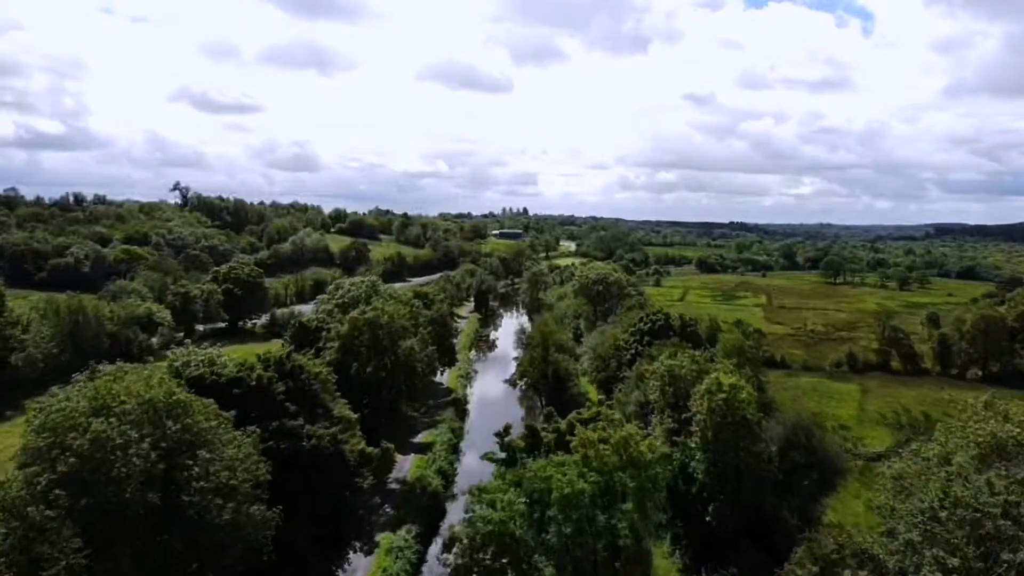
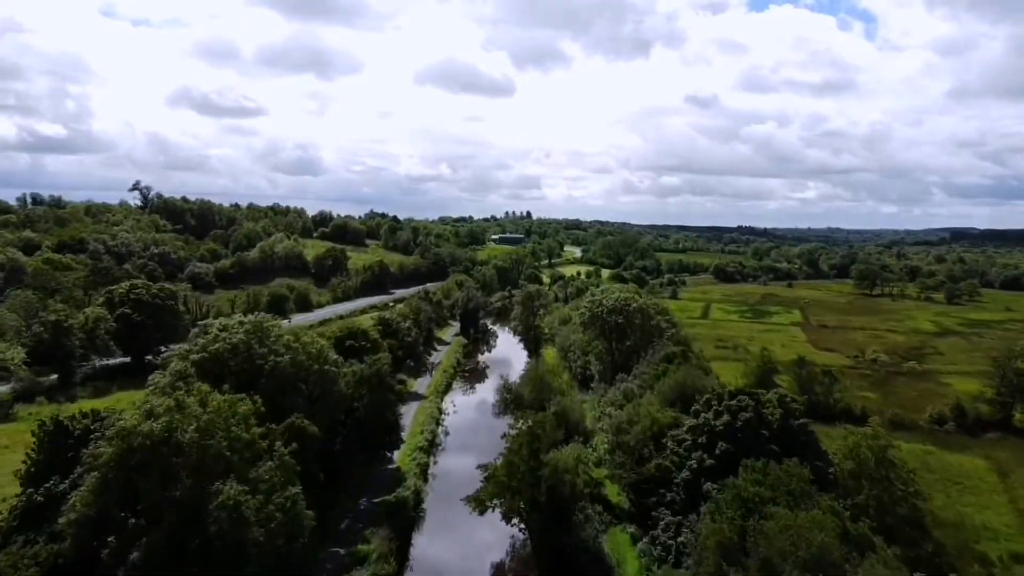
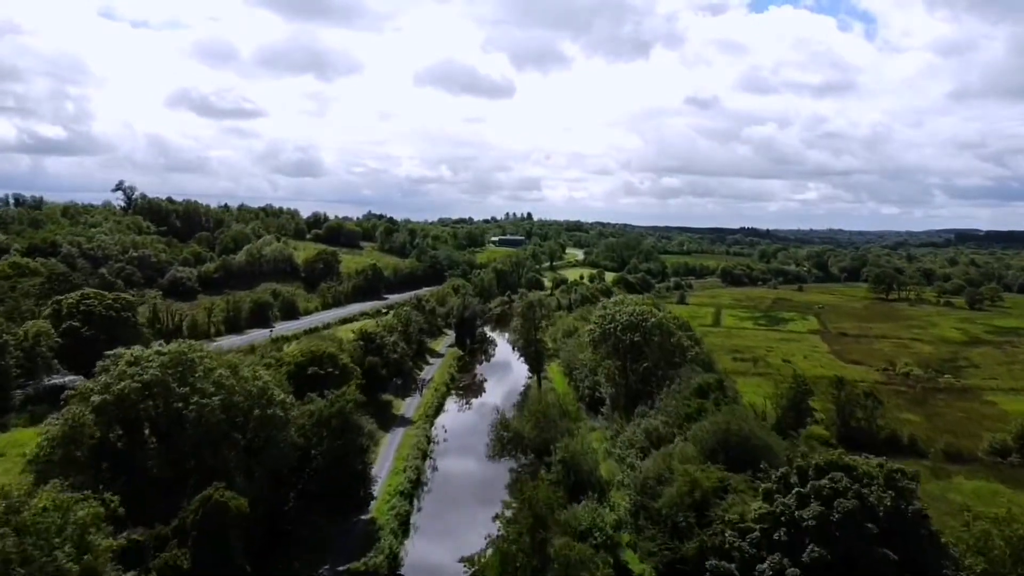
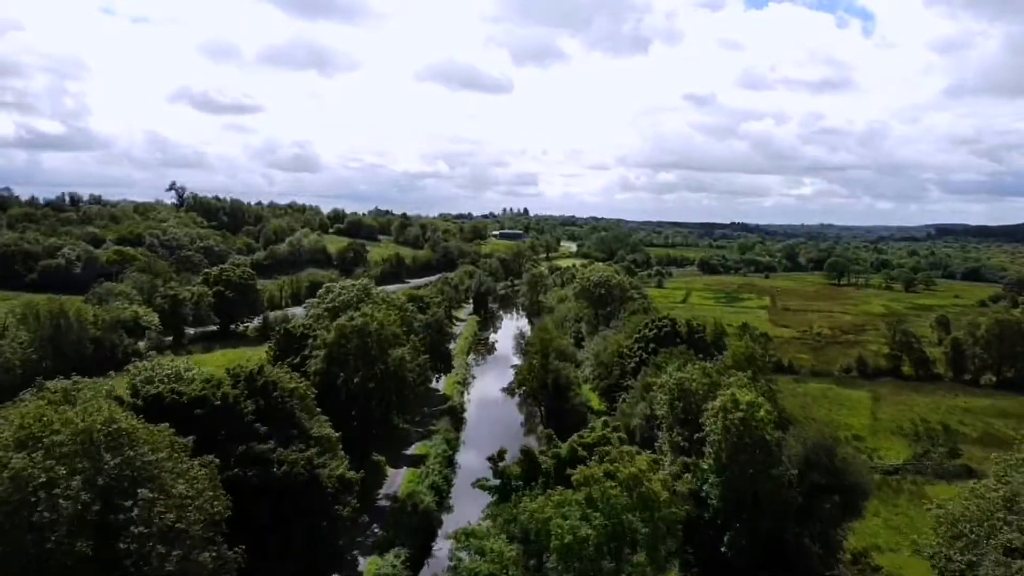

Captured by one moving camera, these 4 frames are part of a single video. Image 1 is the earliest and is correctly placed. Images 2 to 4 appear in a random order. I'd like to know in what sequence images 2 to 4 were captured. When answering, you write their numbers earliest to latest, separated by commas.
4, 2, 3
